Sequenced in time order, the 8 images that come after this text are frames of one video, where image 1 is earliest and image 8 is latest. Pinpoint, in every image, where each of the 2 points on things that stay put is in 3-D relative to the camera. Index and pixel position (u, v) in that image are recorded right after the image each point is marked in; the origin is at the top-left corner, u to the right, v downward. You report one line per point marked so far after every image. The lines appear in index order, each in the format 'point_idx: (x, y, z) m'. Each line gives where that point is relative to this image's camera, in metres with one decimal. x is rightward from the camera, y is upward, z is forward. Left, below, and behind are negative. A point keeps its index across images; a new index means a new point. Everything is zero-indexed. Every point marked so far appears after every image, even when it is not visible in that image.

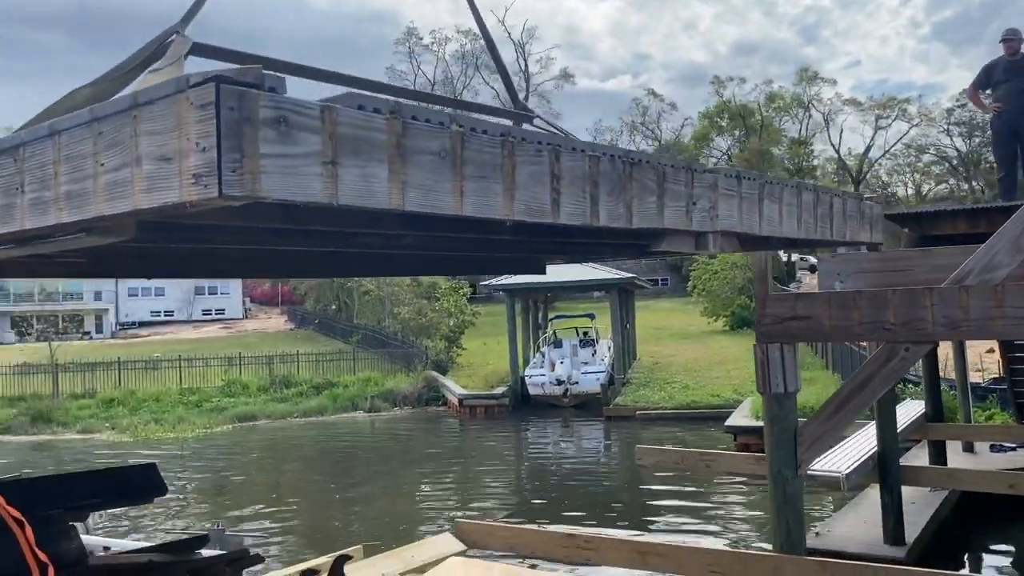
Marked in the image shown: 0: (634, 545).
0: (+0.9, -1.9, +6.5) m
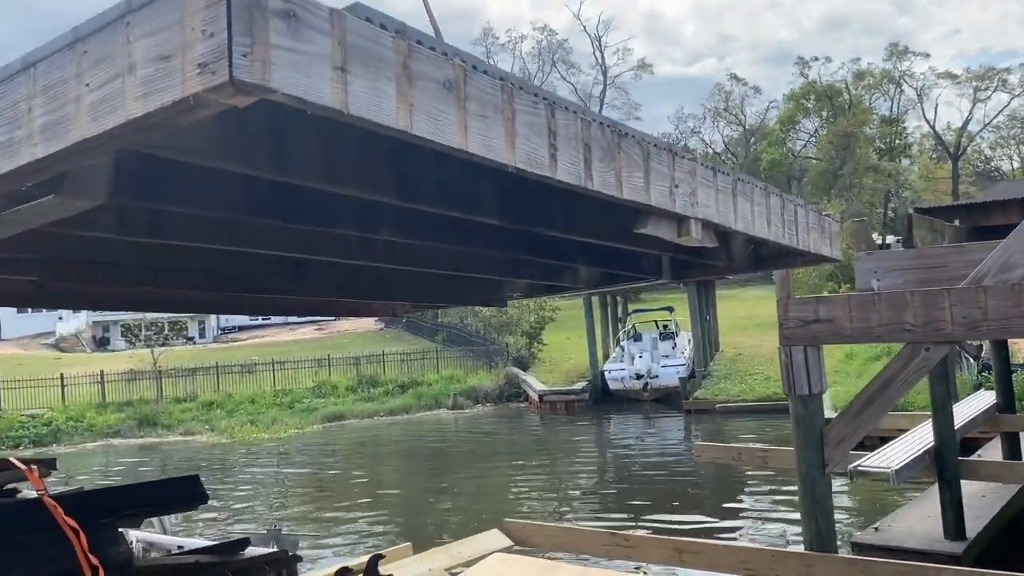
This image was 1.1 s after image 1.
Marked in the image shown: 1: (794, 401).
0: (+1.2, -1.9, +6.7) m
1: (+2.0, -0.8, +6.3) m
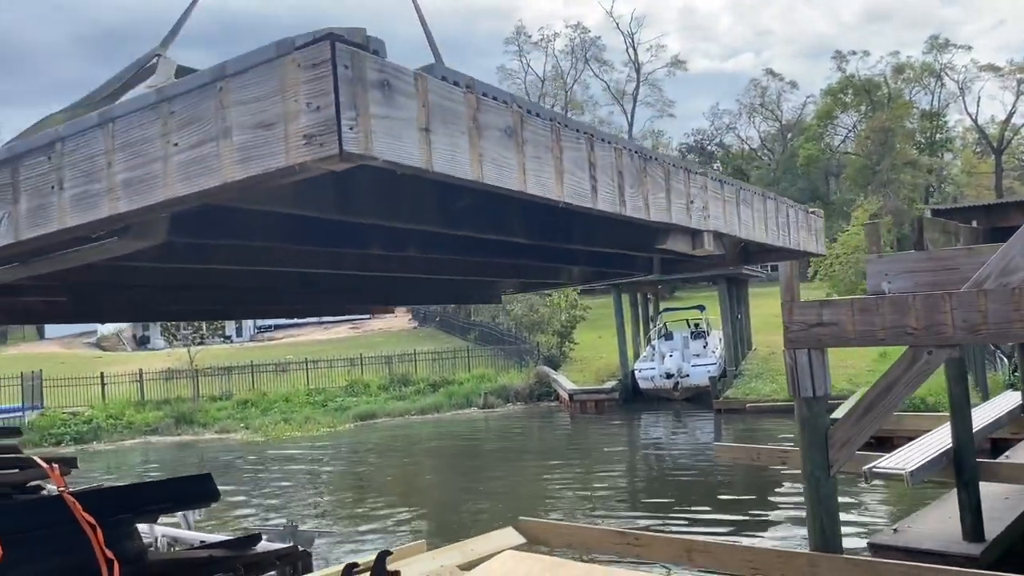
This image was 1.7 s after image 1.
0: (+1.3, -1.9, +6.8) m
1: (+2.0, -0.8, +6.3) m
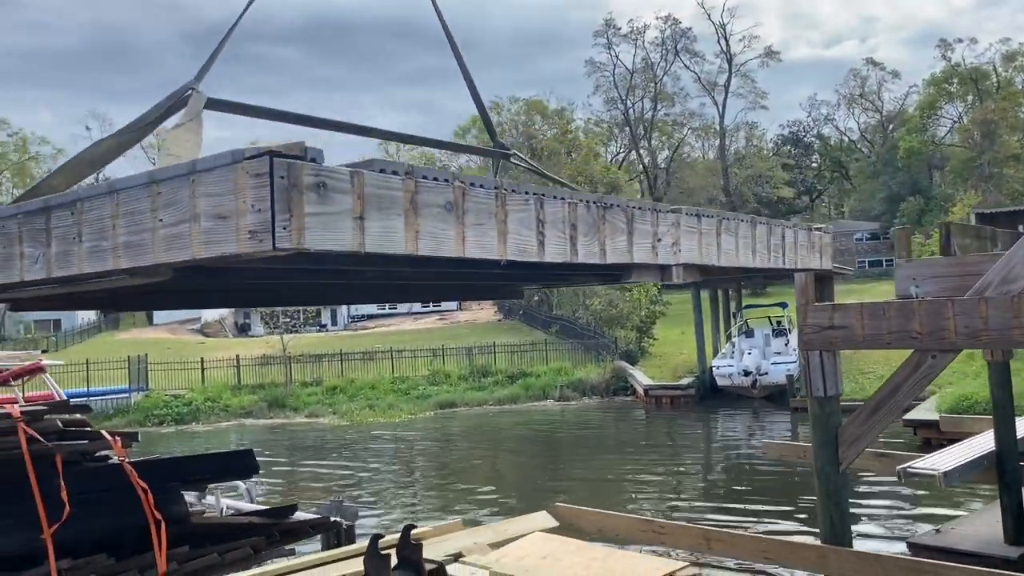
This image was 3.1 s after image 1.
0: (+1.5, -2.0, +7.1) m
1: (+2.2, -0.9, +6.6) m
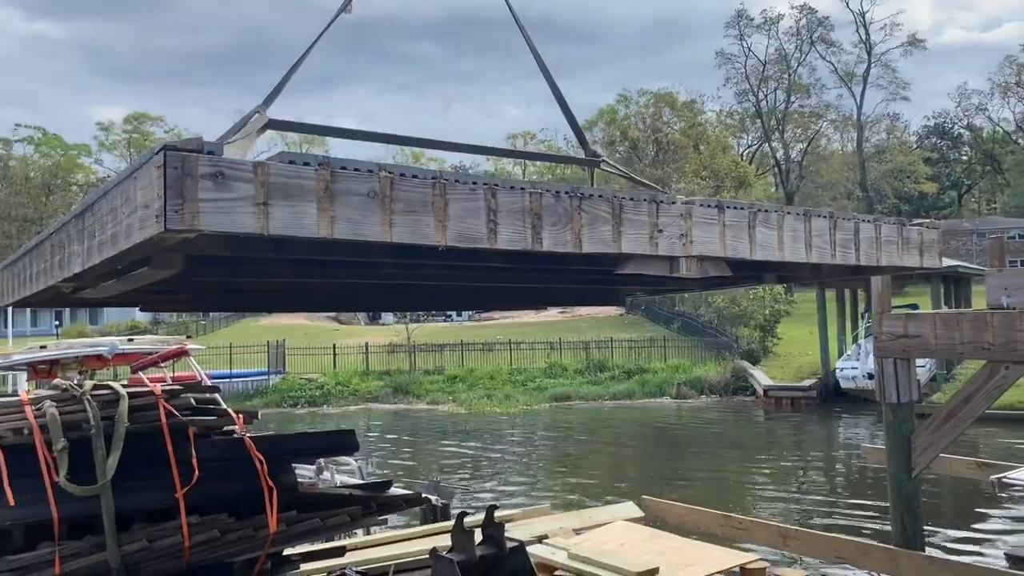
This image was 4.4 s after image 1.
0: (+2.2, -2.0, +7.4) m
1: (+2.8, -0.9, +6.8) m
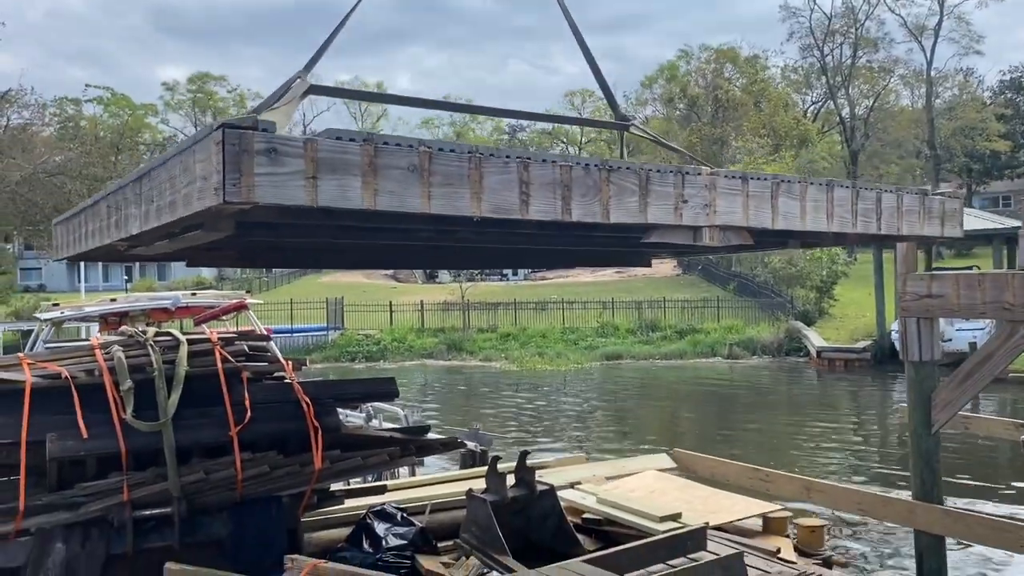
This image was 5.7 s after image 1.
0: (+2.5, -1.7, +7.7) m
1: (+3.1, -0.6, +6.9) m
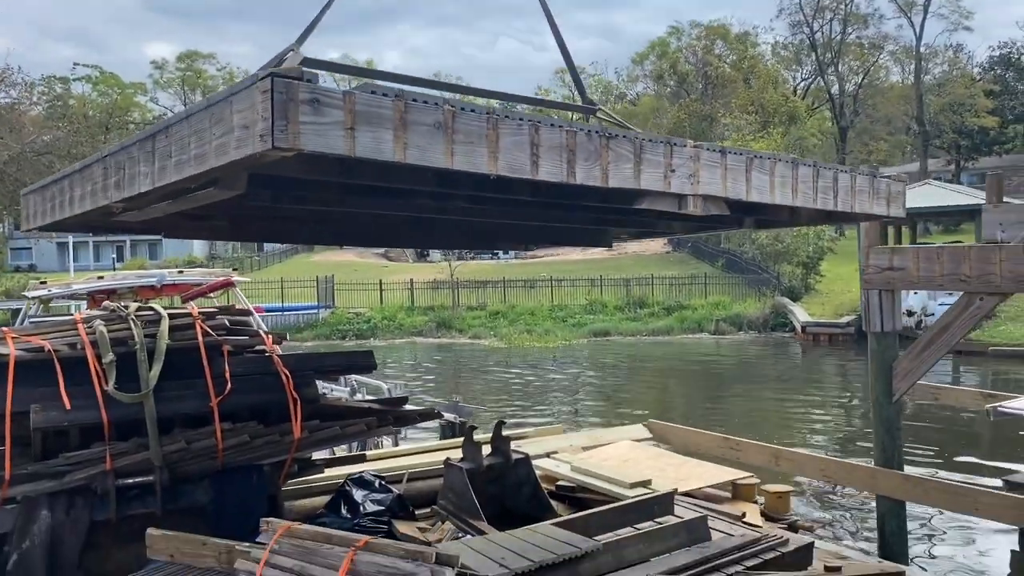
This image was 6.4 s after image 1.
0: (+2.3, -1.4, +7.9) m
1: (+2.9, -0.4, +7.2) m
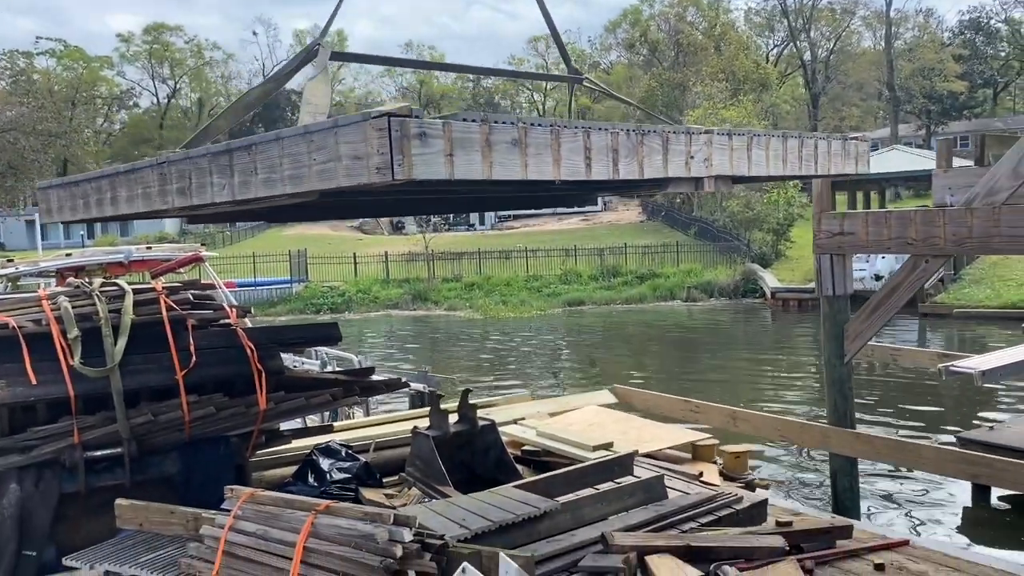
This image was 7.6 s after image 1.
0: (+2.0, -1.1, +8.1) m
1: (+2.6, -0.1, +7.4) m
